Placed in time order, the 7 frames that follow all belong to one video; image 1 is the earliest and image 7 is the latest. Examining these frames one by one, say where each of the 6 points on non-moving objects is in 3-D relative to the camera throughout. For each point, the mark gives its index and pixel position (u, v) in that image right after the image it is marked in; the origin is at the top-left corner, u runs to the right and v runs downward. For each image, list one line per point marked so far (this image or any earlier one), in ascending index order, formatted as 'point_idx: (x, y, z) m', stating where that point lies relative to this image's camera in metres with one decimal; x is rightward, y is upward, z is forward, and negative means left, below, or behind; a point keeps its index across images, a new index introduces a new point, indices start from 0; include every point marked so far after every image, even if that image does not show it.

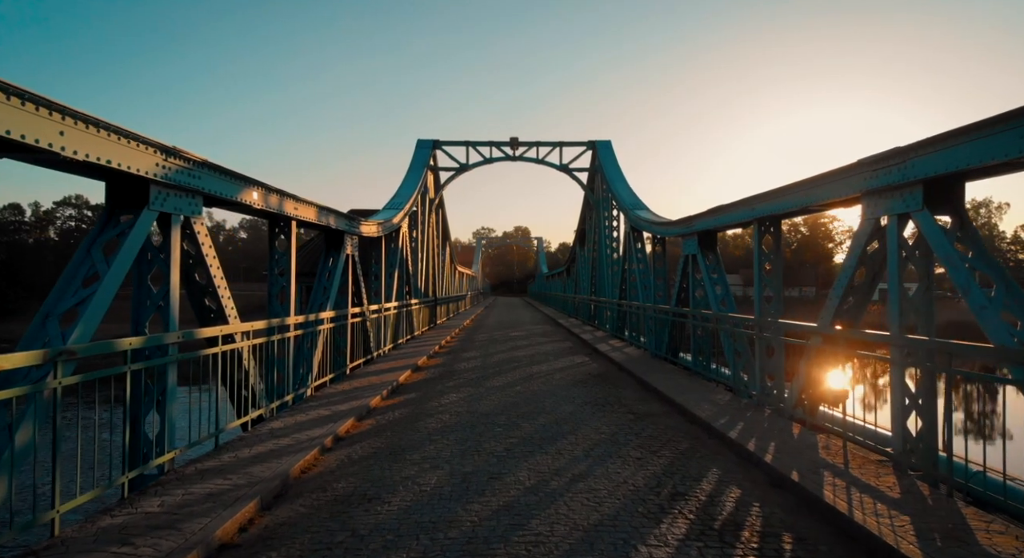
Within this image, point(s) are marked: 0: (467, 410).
0: (-0.6, -1.7, +7.2) m
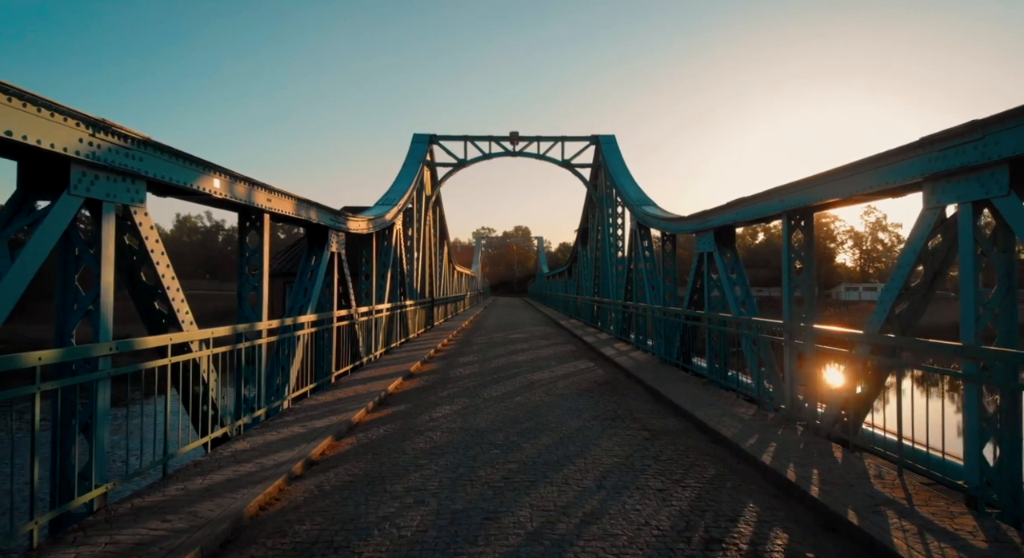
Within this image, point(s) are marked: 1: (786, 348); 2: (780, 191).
0: (-0.6, -1.7, +6.4) m
1: (+3.2, -0.8, +6.7) m
2: (+3.2, +1.0, +7.0) m
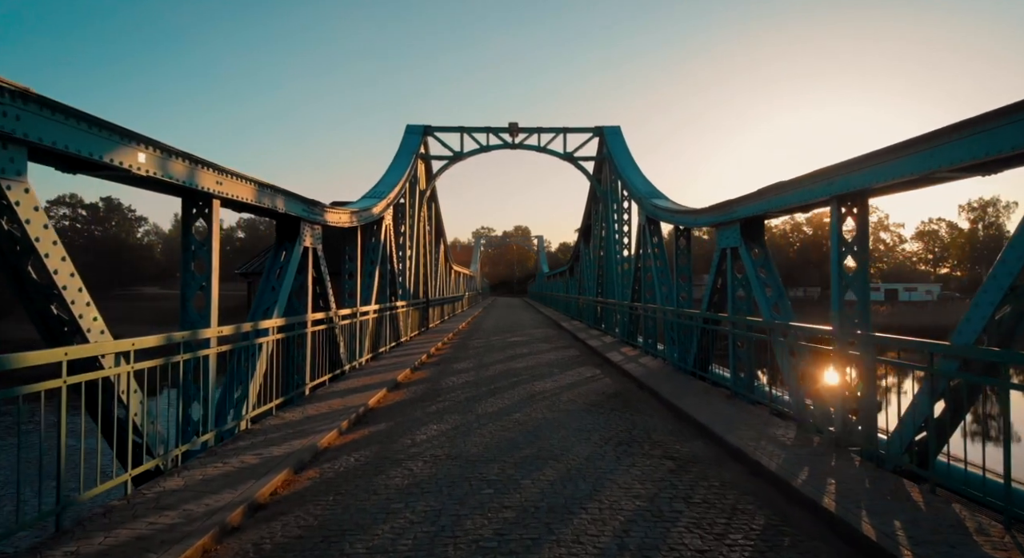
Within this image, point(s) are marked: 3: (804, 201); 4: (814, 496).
0: (-0.6, -1.6, +5.3) m
1: (+3.2, -0.8, +5.7) m
2: (+3.1, +1.1, +5.9) m
3: (+3.2, +0.8, +6.3) m
4: (+2.2, -1.6, +4.2) m
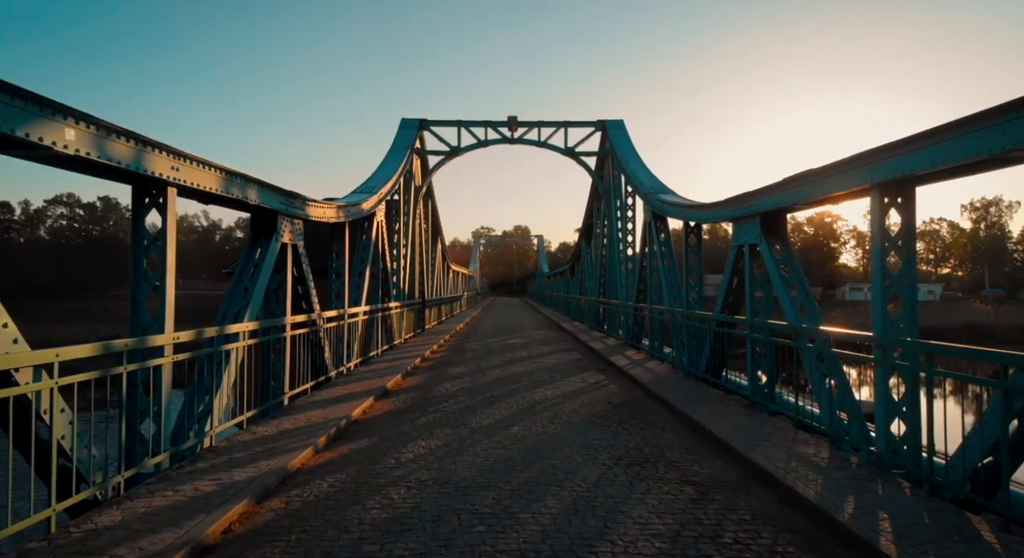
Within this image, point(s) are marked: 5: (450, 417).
0: (-0.6, -1.6, +4.7) m
1: (+3.2, -0.8, +5.0) m
2: (+3.1, +1.1, +5.2) m
3: (+3.1, +0.9, +5.6) m
4: (+2.2, -1.6, +3.5) m
5: (-0.7, -1.7, +6.9) m
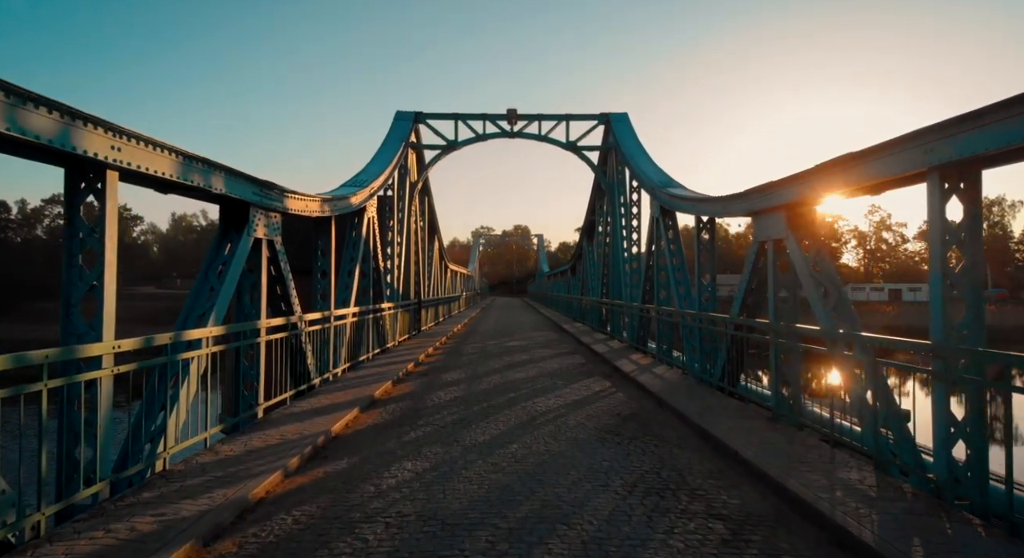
0: (-0.6, -1.6, +4.0) m
1: (+3.1, -0.8, +4.3) m
2: (+3.1, +1.1, +4.5) m
3: (+3.1, +0.9, +4.9) m
4: (+2.1, -1.6, +2.8) m
5: (-0.8, -1.6, +6.2) m
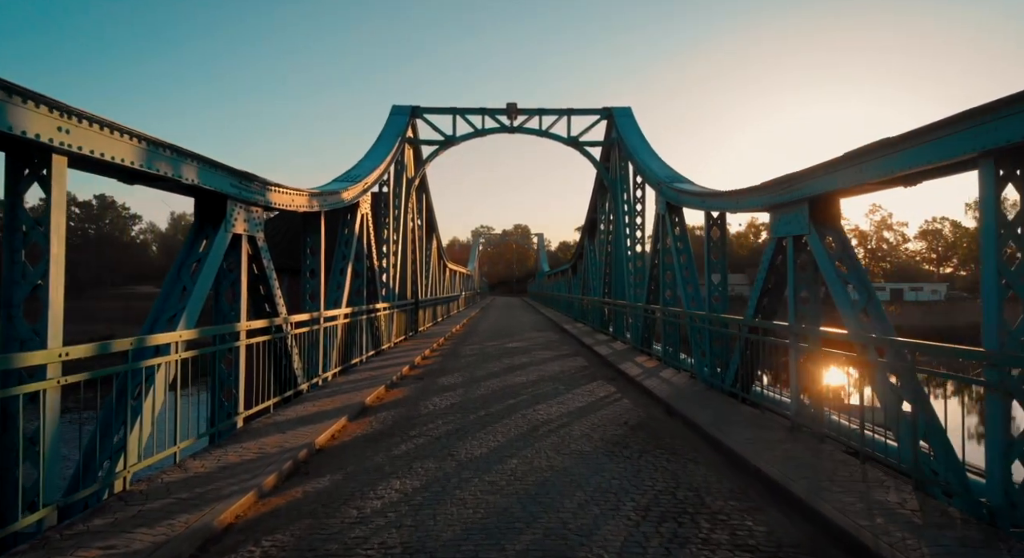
0: (-0.6, -1.6, +3.5) m
1: (+3.1, -0.8, +3.8) m
2: (+3.1, +1.1, +4.0) m
3: (+3.1, +0.9, +4.4) m
4: (+2.1, -1.5, +2.3) m
5: (-0.8, -1.6, +5.7) m
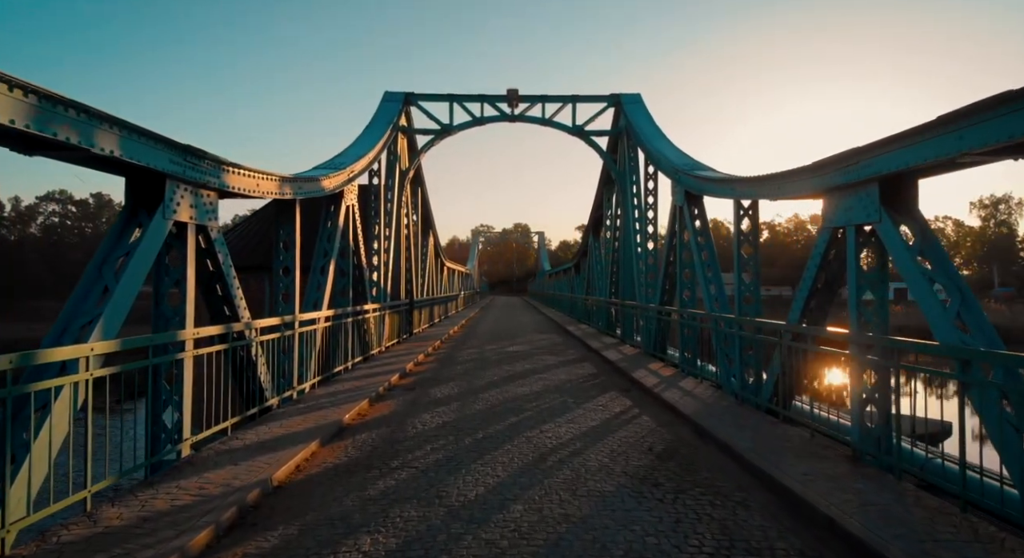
0: (-0.6, -1.6, +2.4) m
1: (+3.2, -0.7, +2.7) m
2: (+3.1, +1.1, +3.0) m
3: (+3.1, +0.9, +3.4) m
4: (+2.2, -1.5, +1.2) m
5: (-0.7, -1.6, +4.7) m
